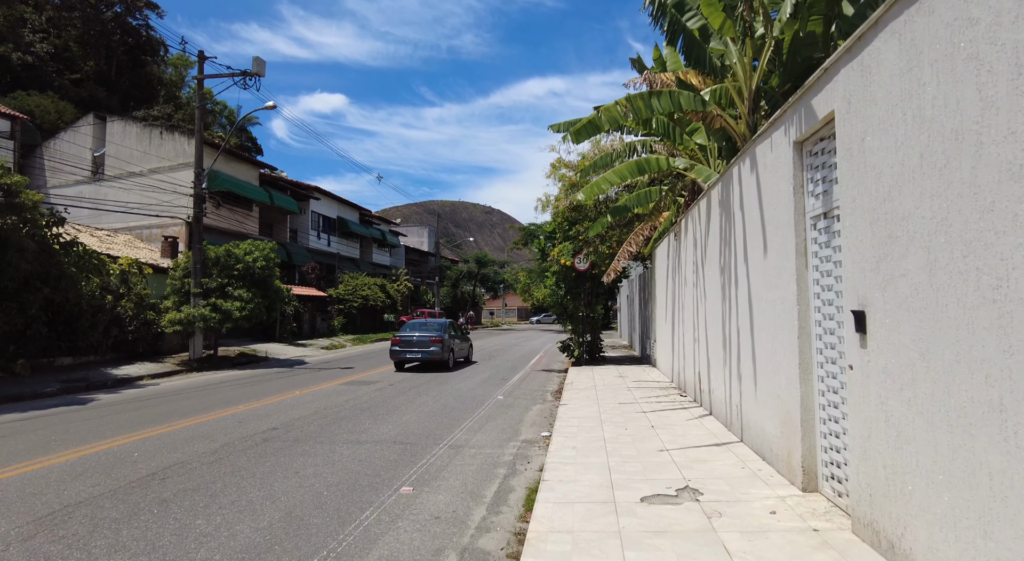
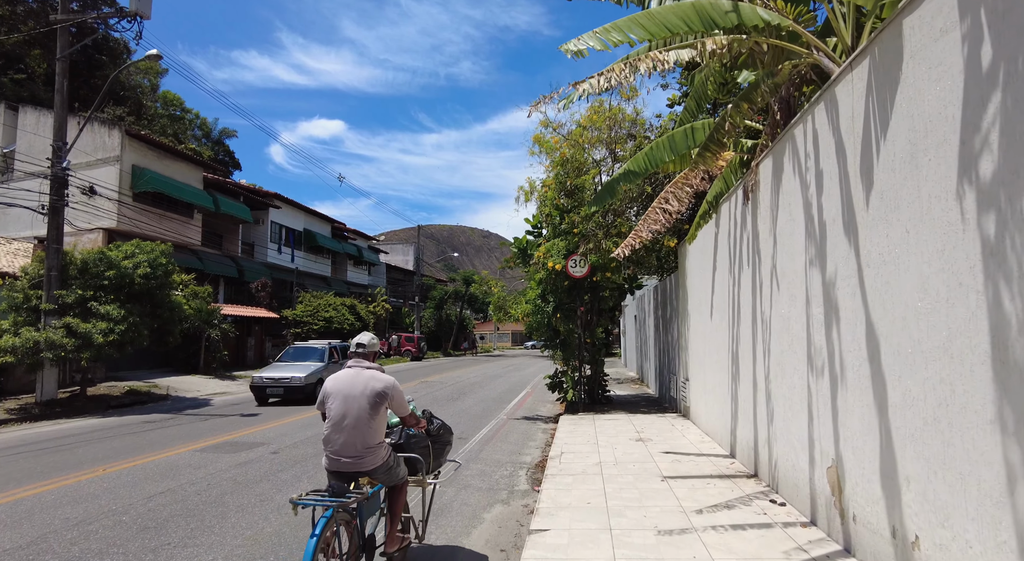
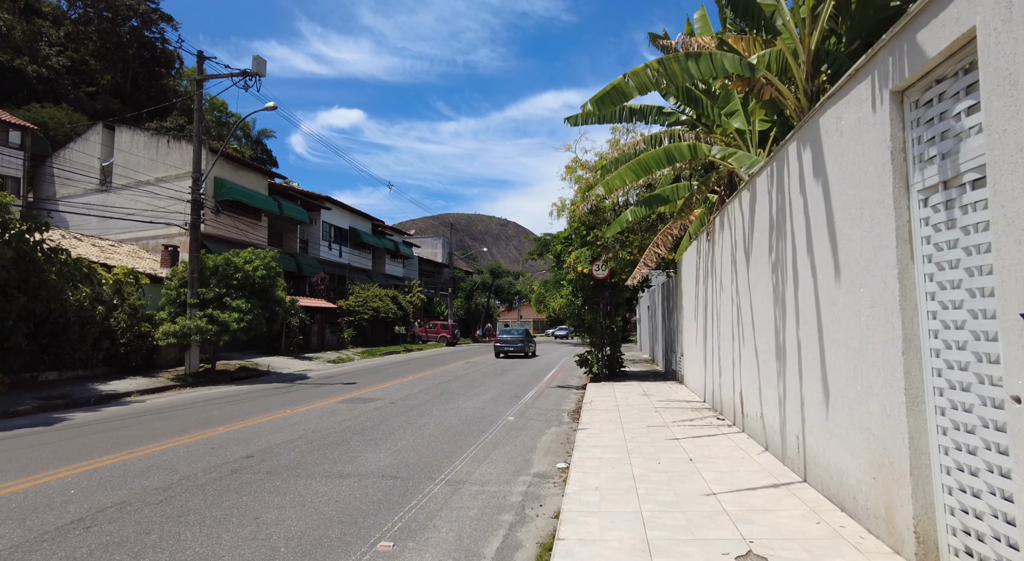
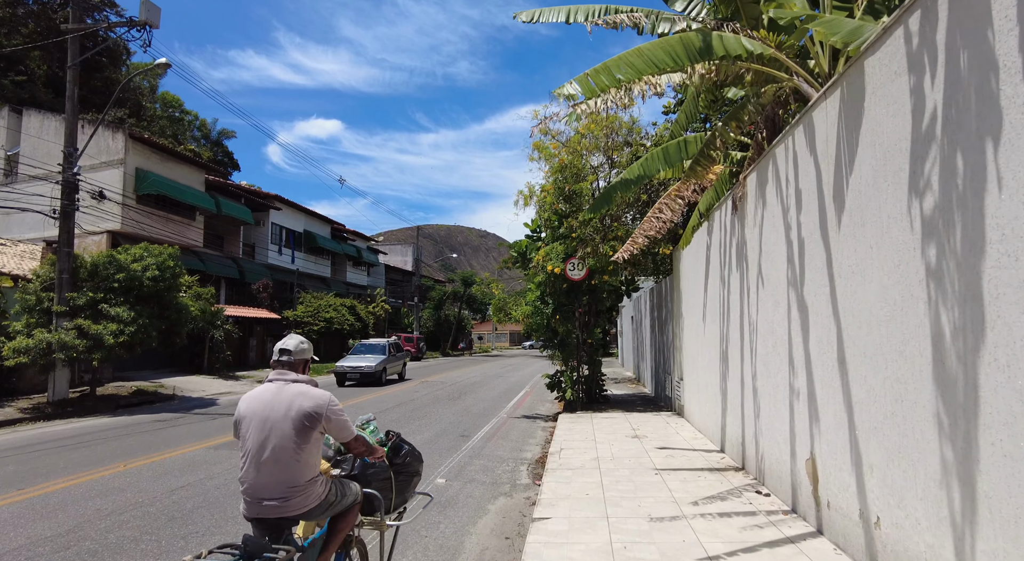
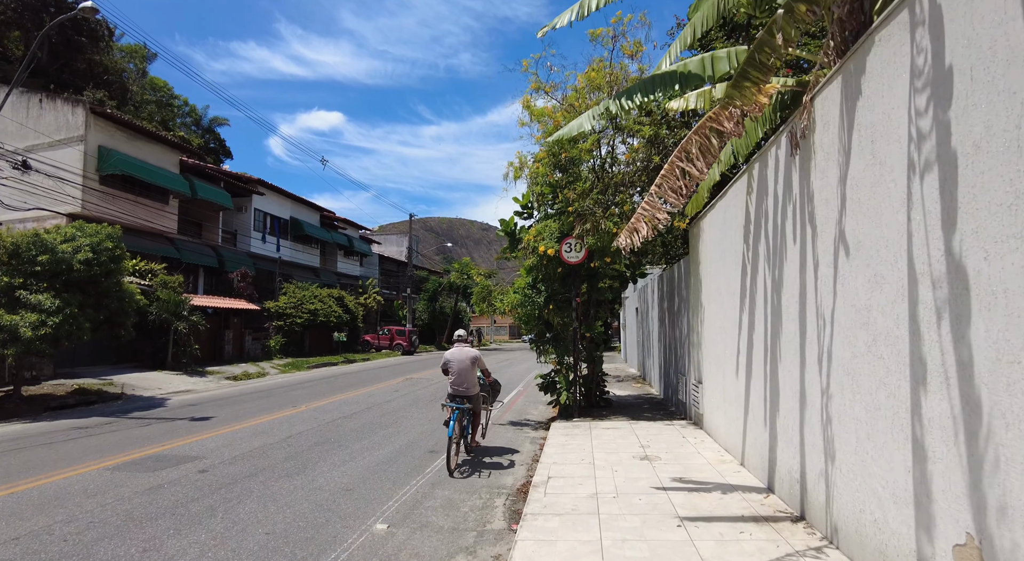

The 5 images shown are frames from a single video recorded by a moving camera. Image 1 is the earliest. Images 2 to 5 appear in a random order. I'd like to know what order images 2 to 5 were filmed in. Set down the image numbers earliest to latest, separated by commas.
3, 4, 2, 5
